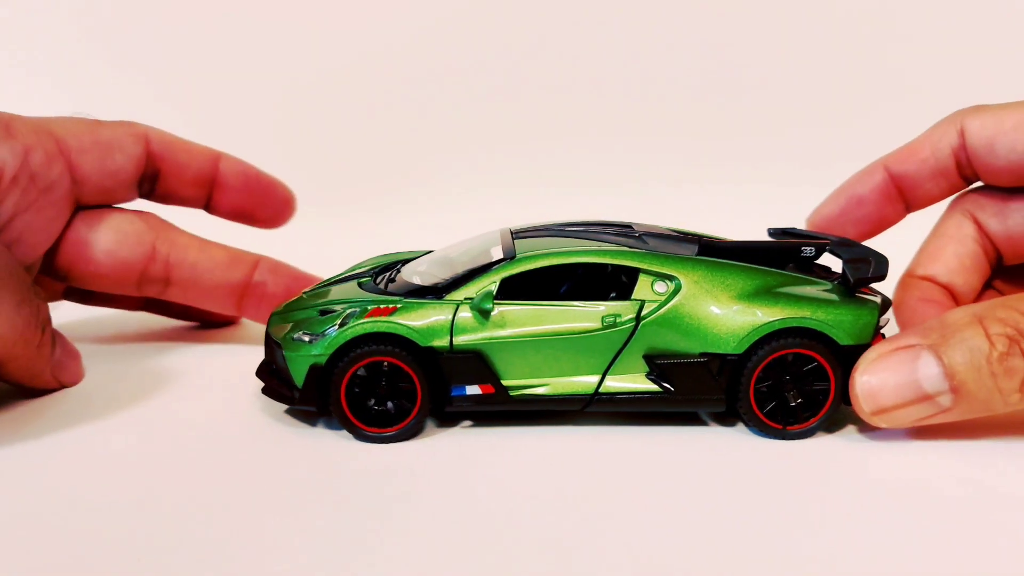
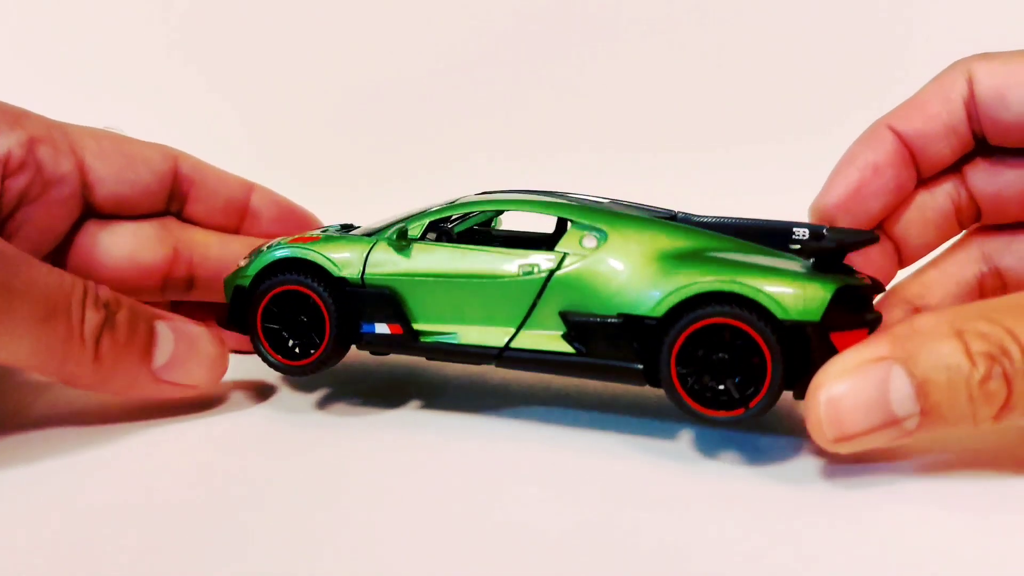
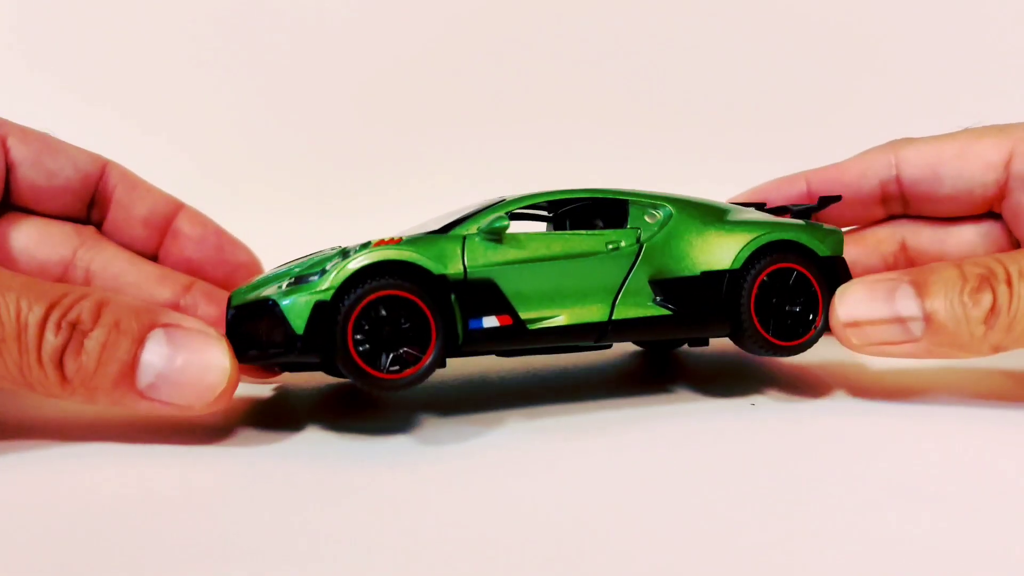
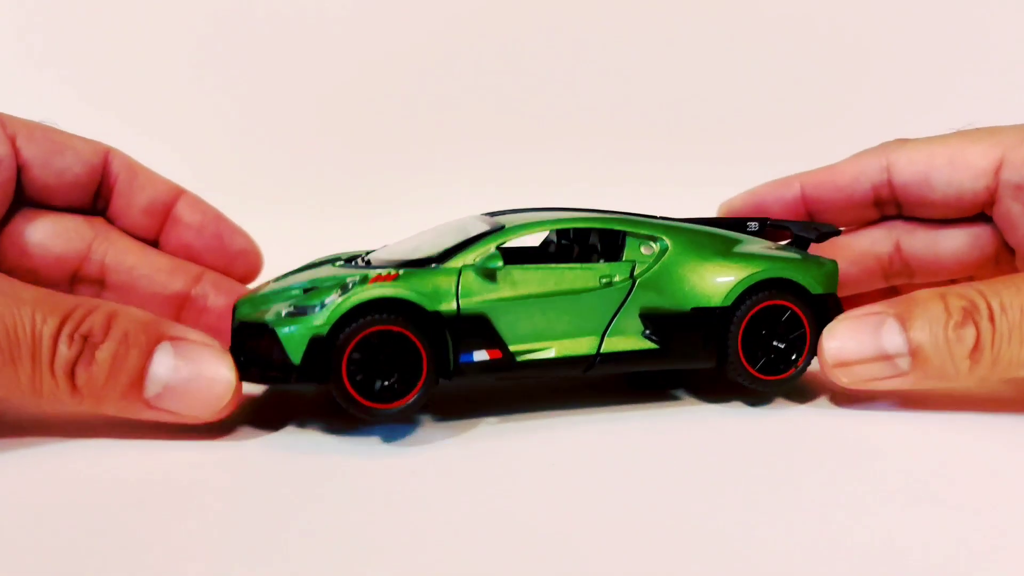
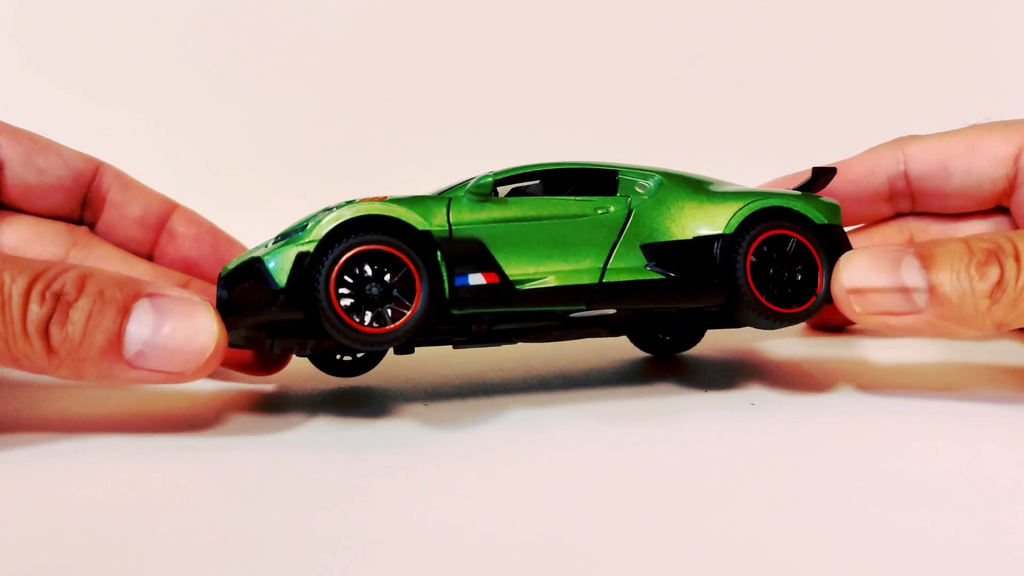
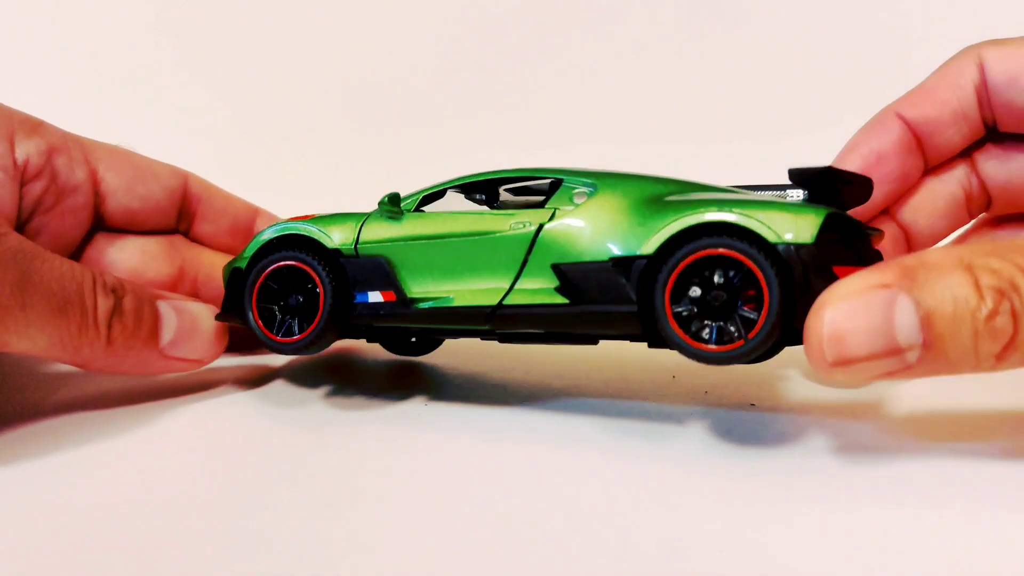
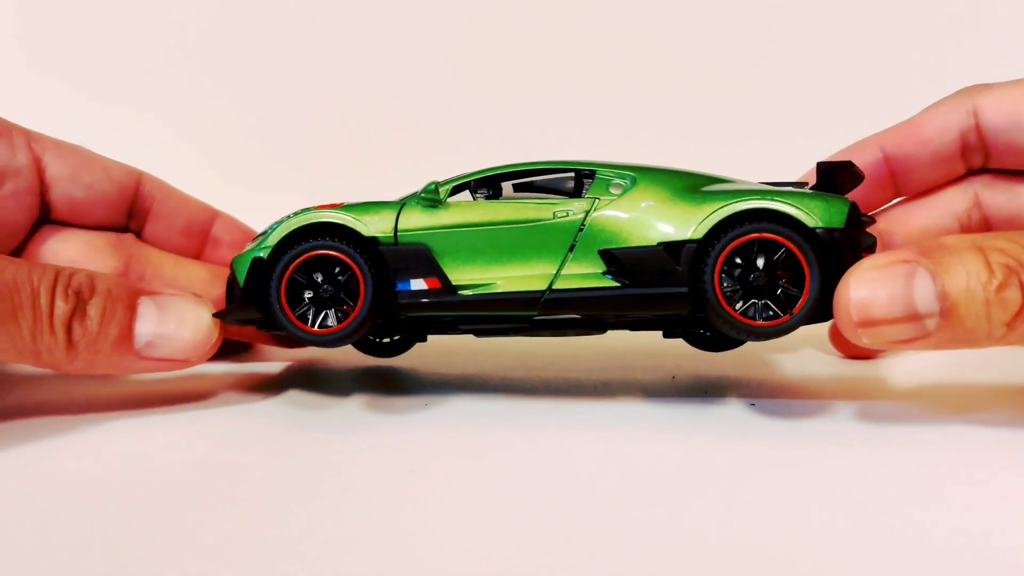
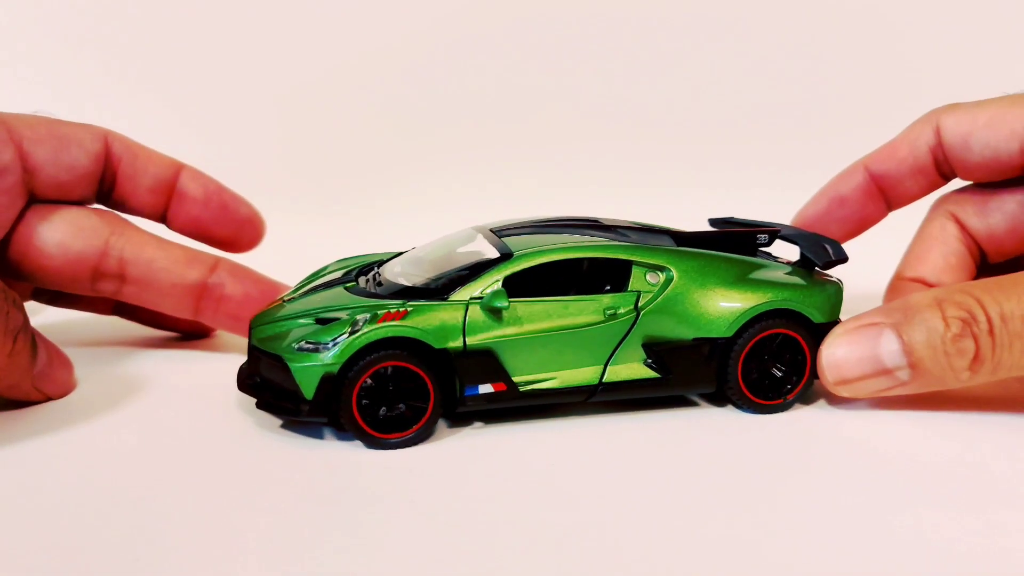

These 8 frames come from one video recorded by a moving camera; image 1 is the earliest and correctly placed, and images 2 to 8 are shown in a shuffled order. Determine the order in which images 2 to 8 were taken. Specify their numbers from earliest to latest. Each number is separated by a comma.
8, 4, 3, 5, 7, 6, 2
